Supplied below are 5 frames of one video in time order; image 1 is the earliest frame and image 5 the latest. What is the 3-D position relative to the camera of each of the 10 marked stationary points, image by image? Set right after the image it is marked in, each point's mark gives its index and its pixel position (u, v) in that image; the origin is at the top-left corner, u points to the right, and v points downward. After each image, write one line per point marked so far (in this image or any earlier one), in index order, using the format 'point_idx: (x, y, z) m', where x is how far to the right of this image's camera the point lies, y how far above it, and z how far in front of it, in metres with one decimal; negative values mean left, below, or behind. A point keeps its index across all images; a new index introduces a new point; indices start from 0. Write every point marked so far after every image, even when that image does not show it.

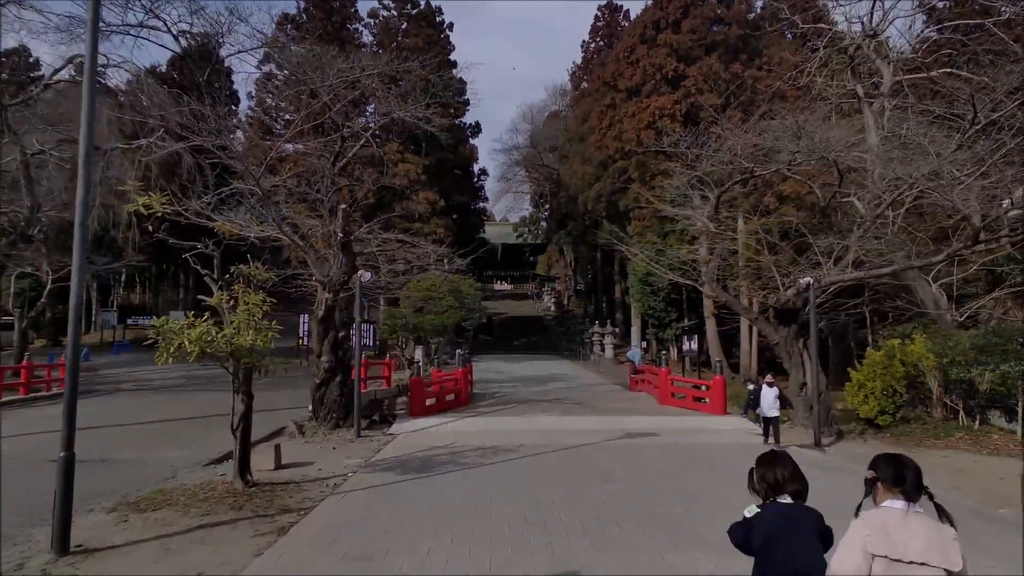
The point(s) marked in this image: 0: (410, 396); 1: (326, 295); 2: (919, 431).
0: (-2.4, -2.6, +14.3) m
1: (-3.7, -0.1, +12.0) m
2: (+9.2, -3.2, +13.7) m
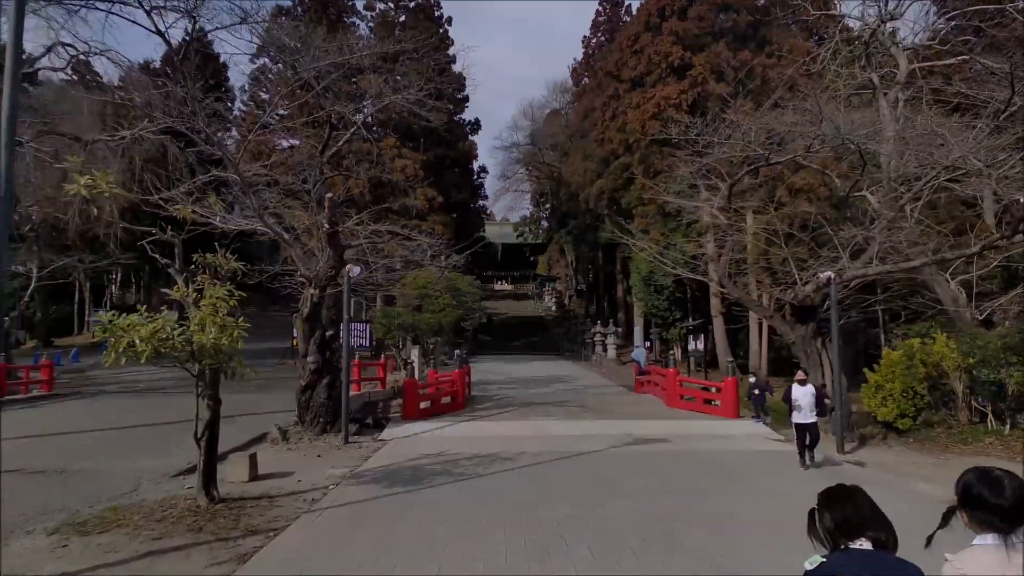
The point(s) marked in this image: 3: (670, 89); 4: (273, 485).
0: (-2.4, -2.5, +13.5) m
1: (-3.7, 0.0, +11.2) m
2: (+9.2, -3.1, +12.9) m
3: (+5.1, +6.4, +19.5) m
4: (-3.0, -2.5, +7.6) m
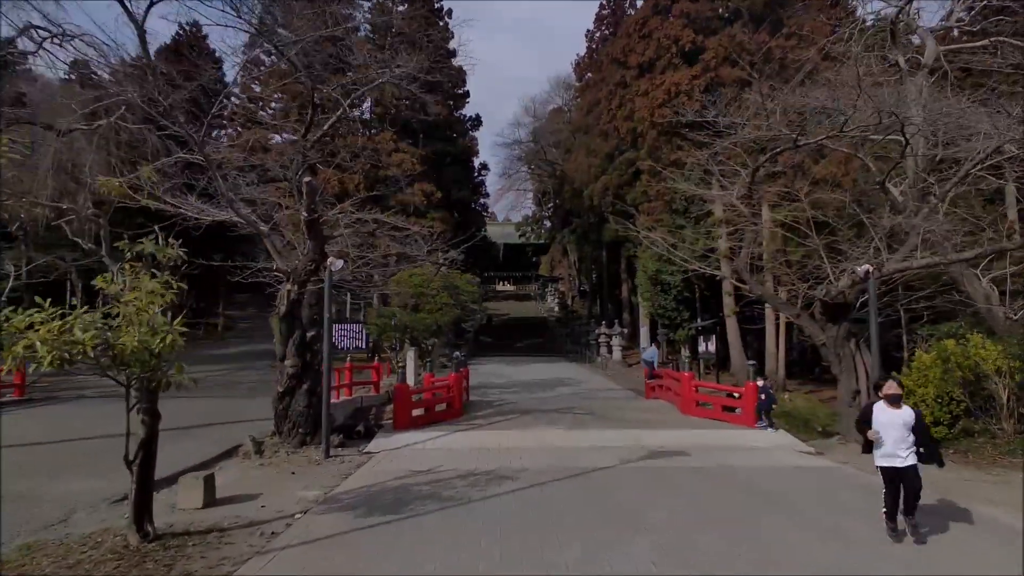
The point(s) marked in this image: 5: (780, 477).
0: (-2.4, -2.4, +12.4) m
1: (-3.7, 0.0, +10.1) m
2: (+9.2, -3.1, +11.7) m
3: (+5.1, +6.5, +18.3) m
4: (-3.0, -2.4, +6.5) m
5: (+4.0, -2.8, +9.0) m
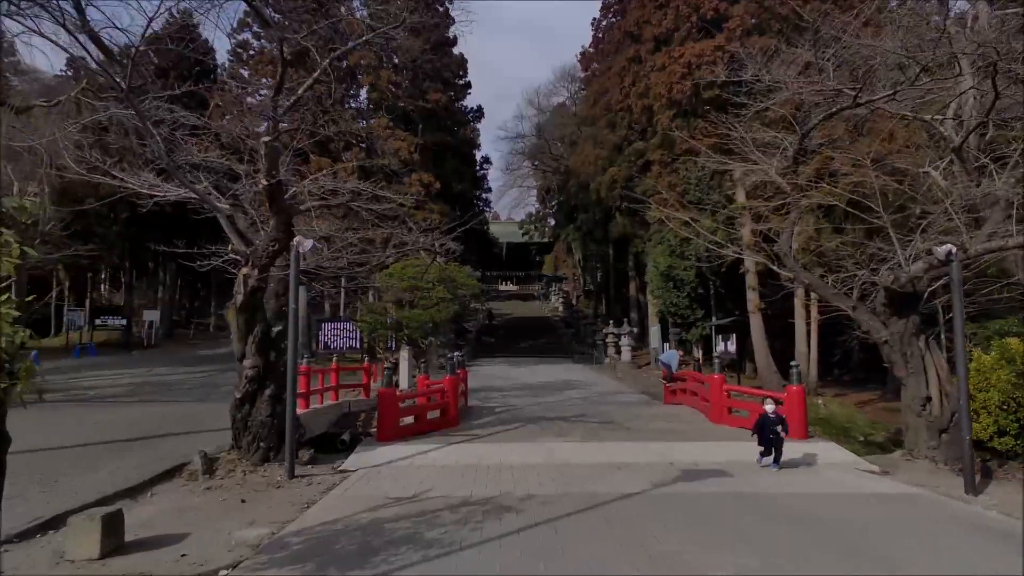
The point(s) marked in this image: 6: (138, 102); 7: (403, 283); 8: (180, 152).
0: (-2.3, -2.2, +10.7) m
1: (-3.6, +0.2, +8.4) m
2: (+9.2, -2.9, +9.9) m
3: (+5.2, +6.6, +16.6) m
4: (-3.0, -2.2, +4.8) m
5: (+4.0, -2.6, +7.3) m
6: (-6.0, +3.0, +9.7) m
7: (-3.2, +0.1, +17.6) m
8: (-5.5, +2.3, +10.5) m
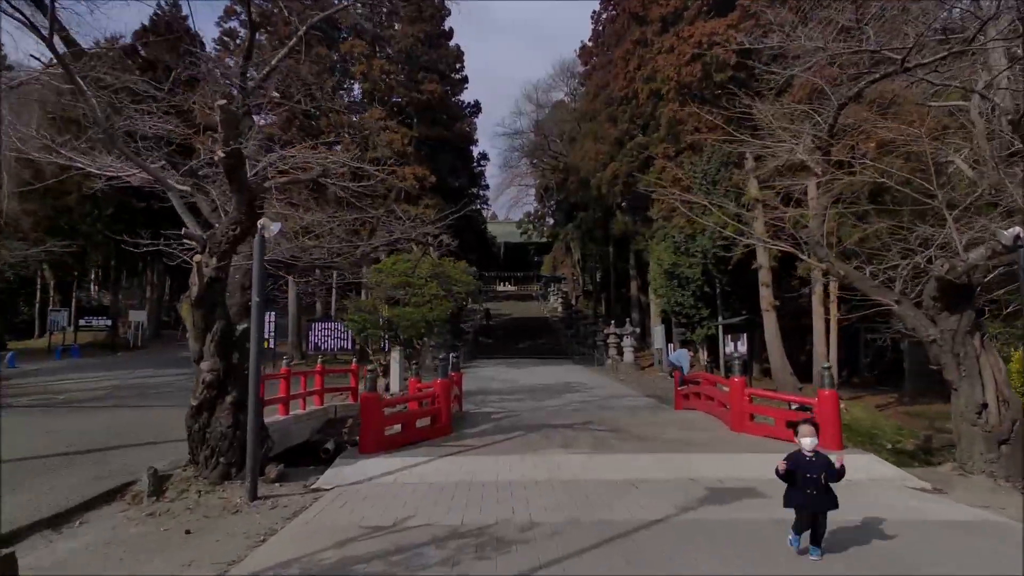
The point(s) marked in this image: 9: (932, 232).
0: (-2.4, -2.1, +9.6) m
1: (-3.7, +0.3, +7.3) m
2: (+9.2, -2.7, +8.9) m
3: (+5.2, +6.7, +15.5) m
4: (-3.0, -2.1, +3.7) m
5: (+4.0, -2.5, +6.2) m
6: (-6.1, +3.1, +8.6) m
7: (-3.2, +0.2, +16.5) m
8: (-5.5, +2.4, +9.3) m
9: (+6.0, +0.8, +8.6) m
